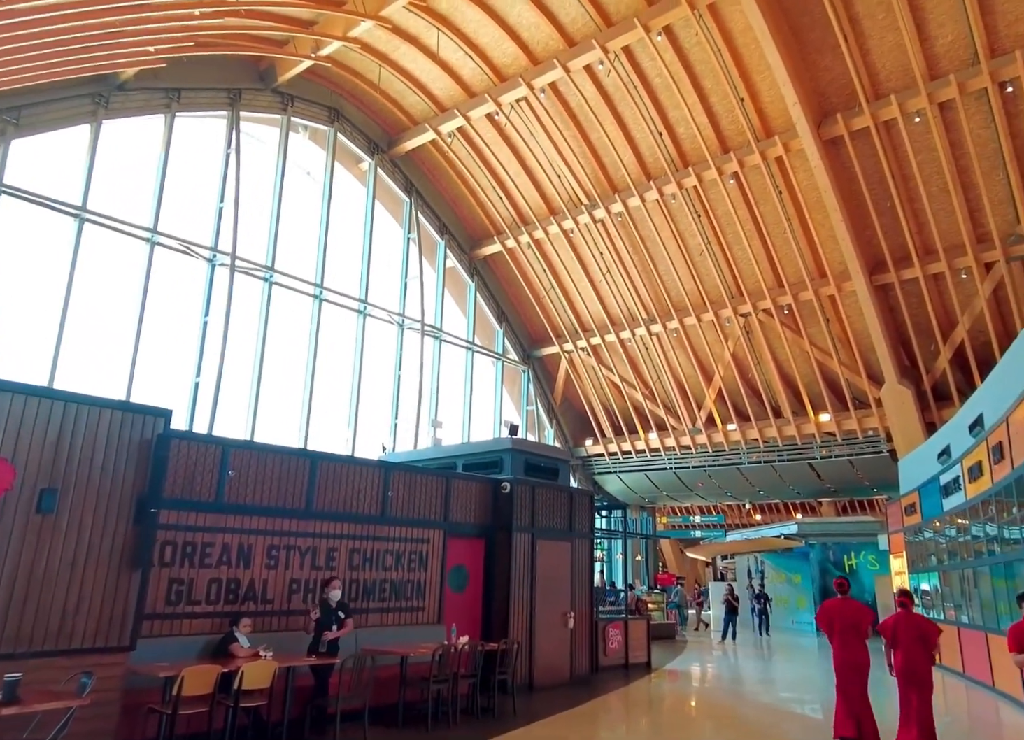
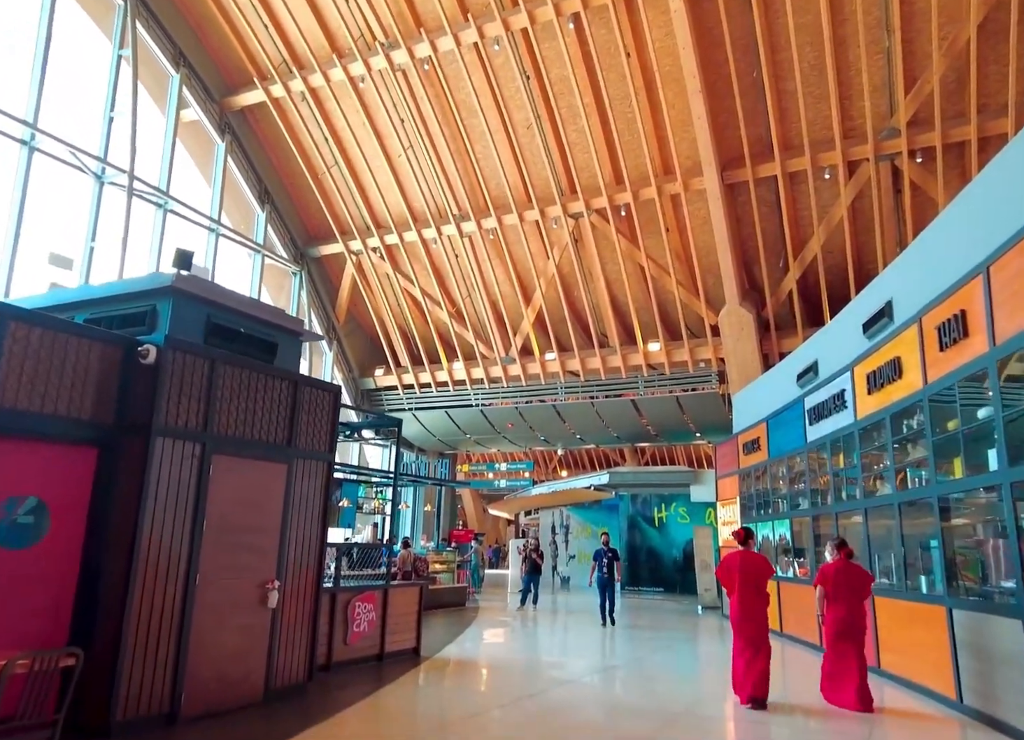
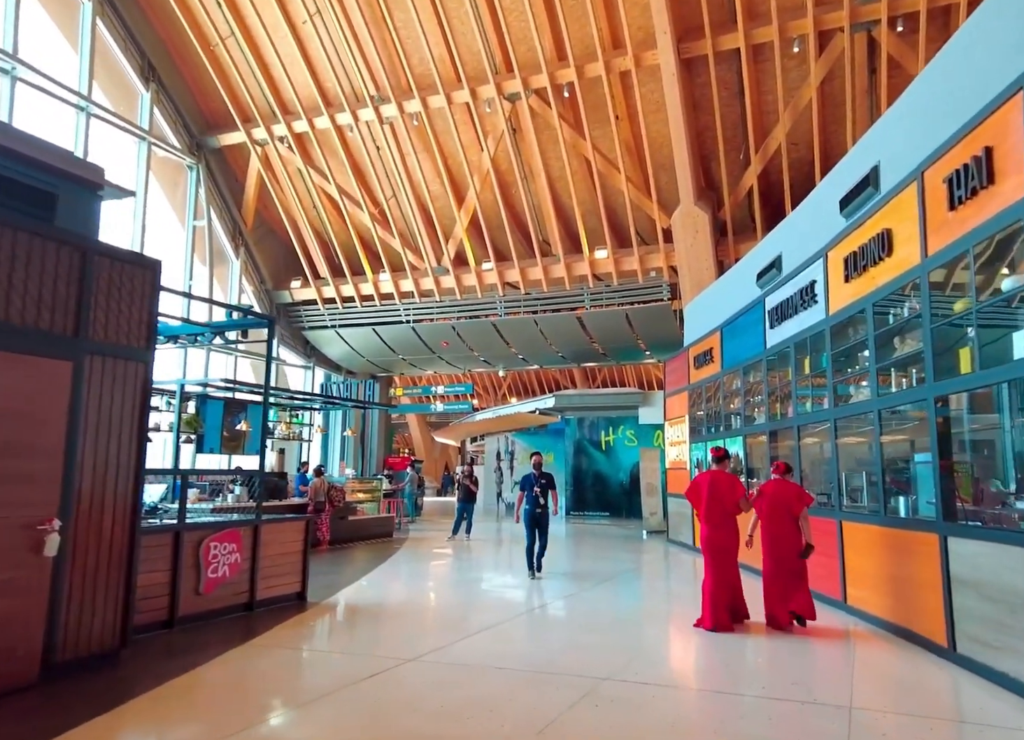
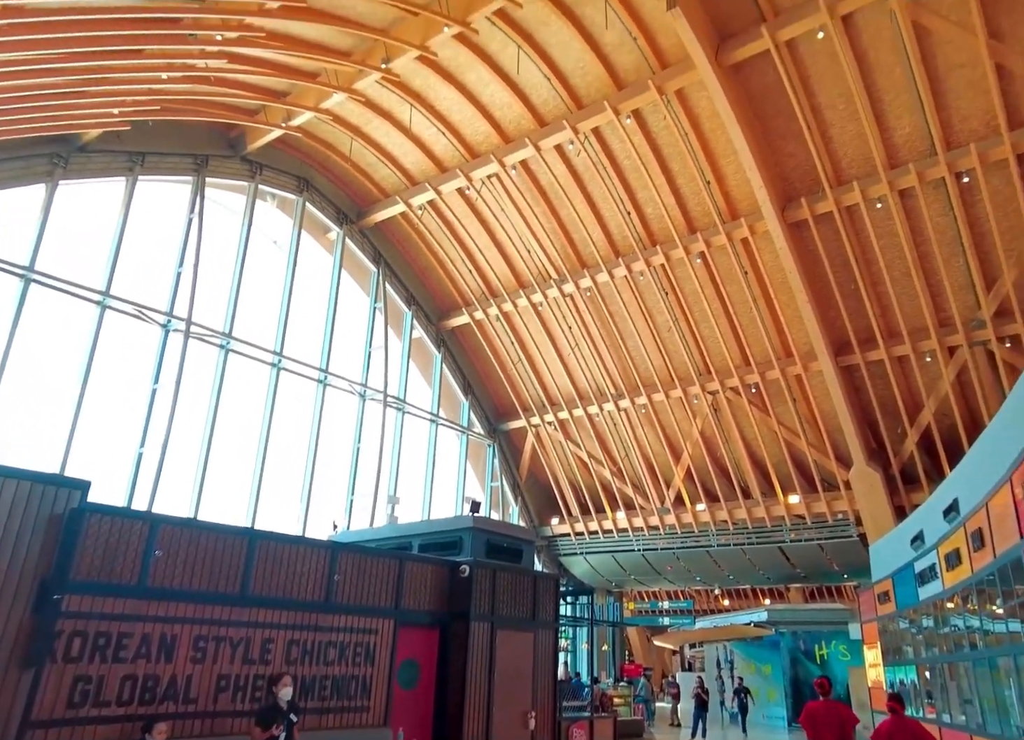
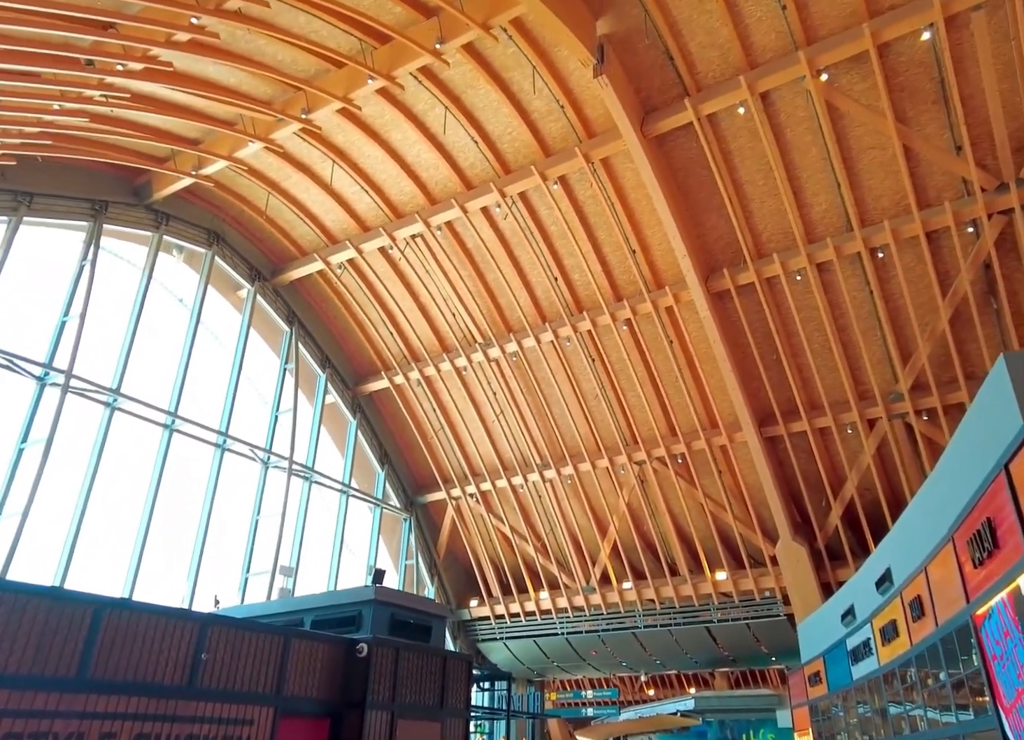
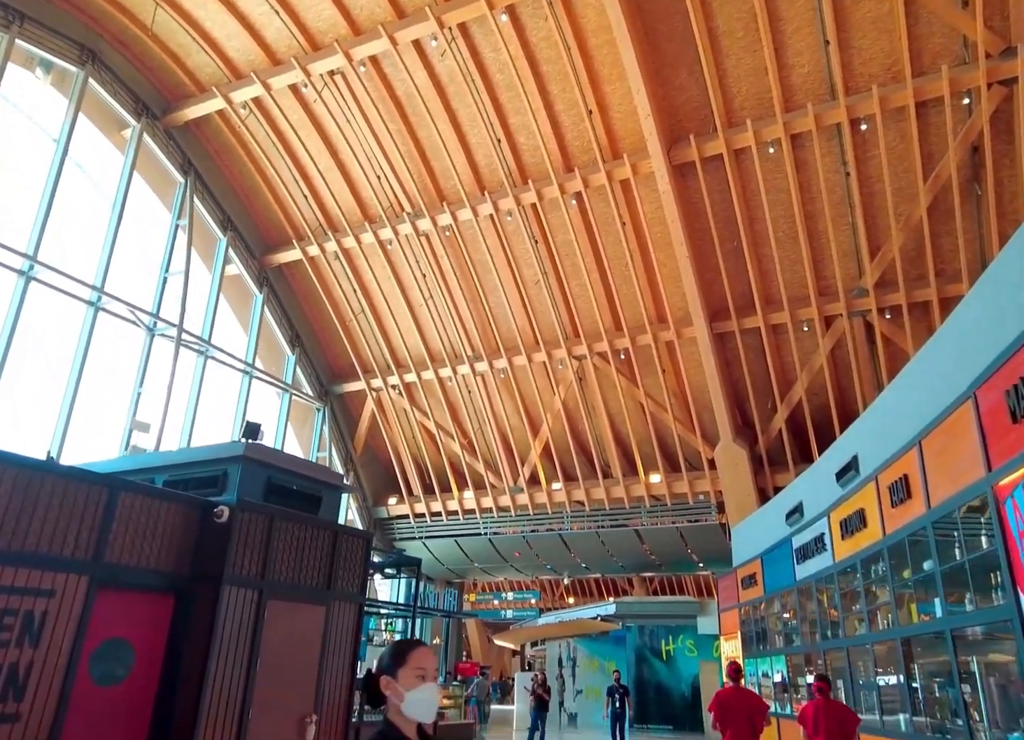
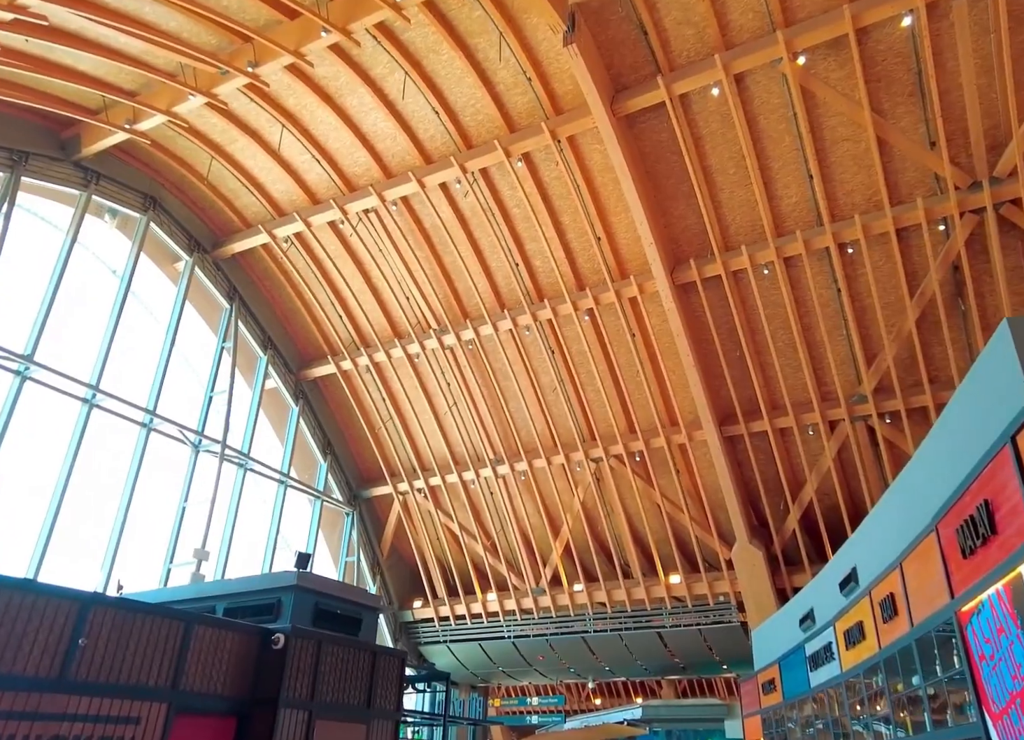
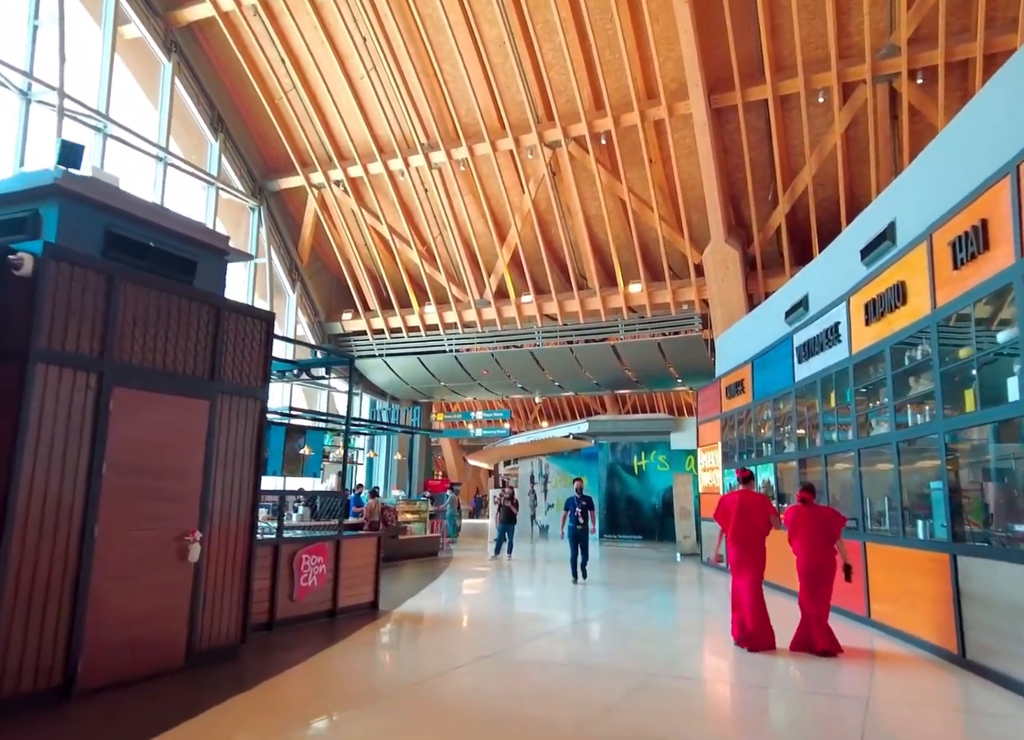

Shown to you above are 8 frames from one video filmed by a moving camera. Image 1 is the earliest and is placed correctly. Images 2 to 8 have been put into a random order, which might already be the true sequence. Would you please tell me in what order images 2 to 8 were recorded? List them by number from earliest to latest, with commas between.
4, 5, 7, 6, 2, 8, 3
